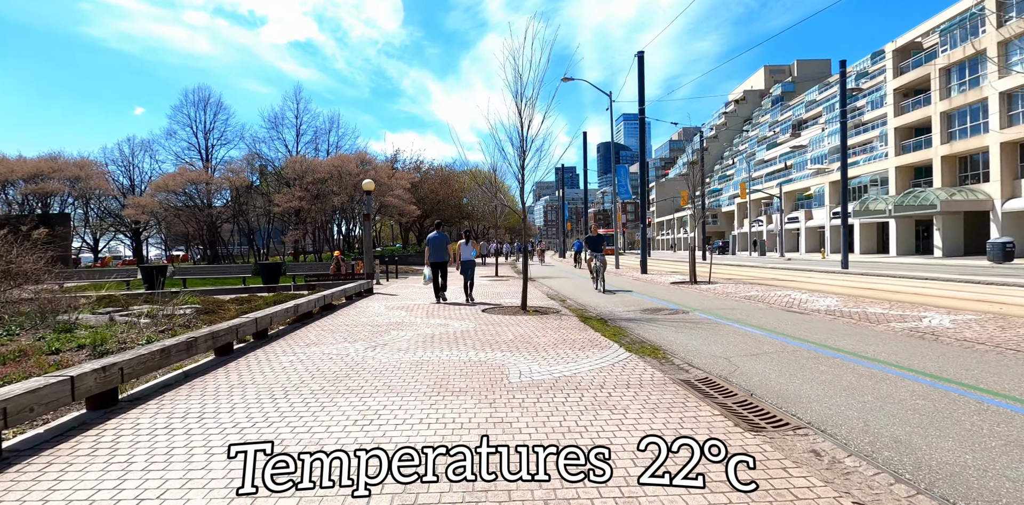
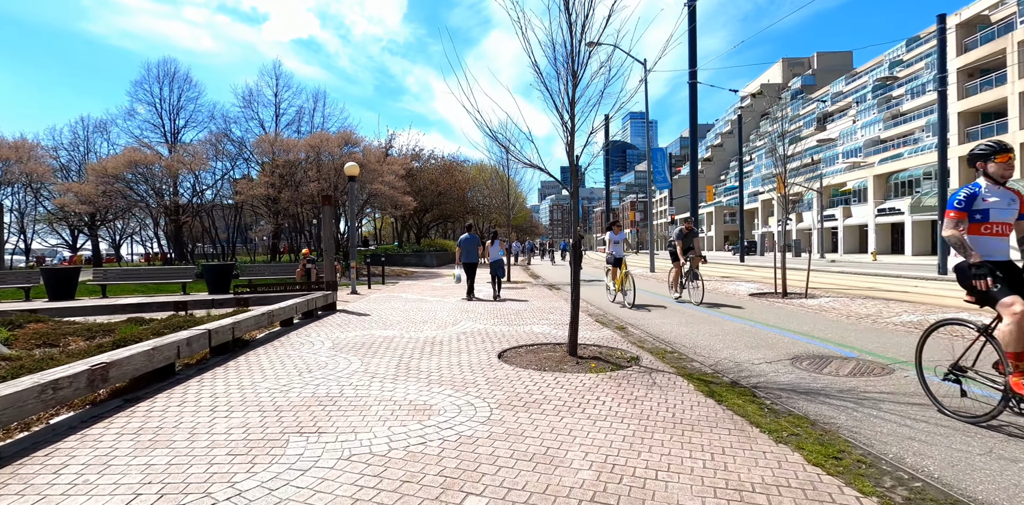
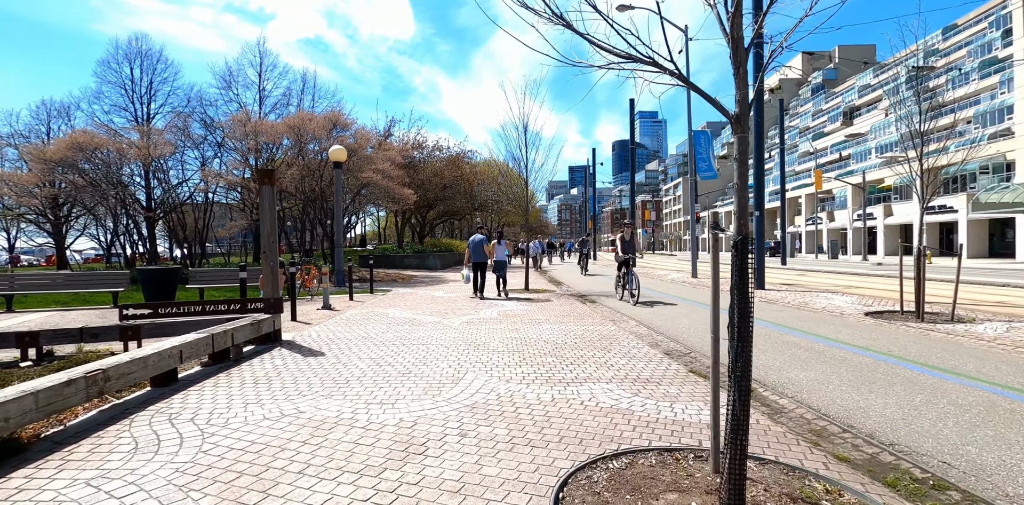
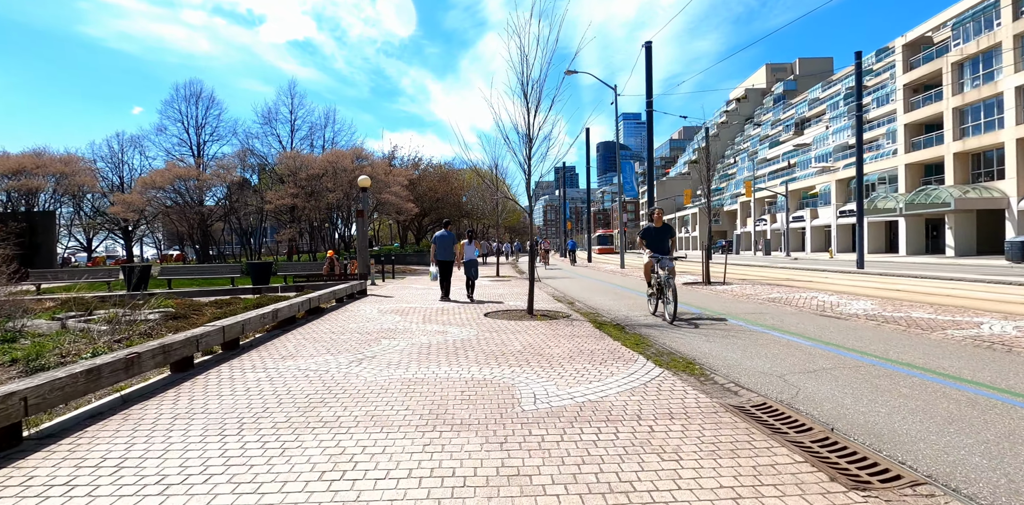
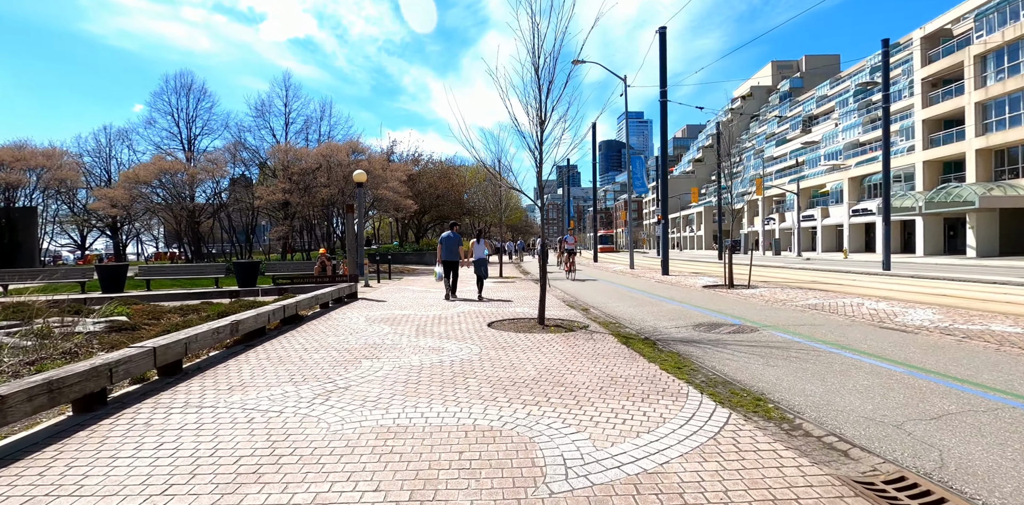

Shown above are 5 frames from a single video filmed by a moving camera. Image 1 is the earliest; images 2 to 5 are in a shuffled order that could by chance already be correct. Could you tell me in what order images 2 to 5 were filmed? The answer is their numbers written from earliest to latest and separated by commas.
4, 5, 2, 3
